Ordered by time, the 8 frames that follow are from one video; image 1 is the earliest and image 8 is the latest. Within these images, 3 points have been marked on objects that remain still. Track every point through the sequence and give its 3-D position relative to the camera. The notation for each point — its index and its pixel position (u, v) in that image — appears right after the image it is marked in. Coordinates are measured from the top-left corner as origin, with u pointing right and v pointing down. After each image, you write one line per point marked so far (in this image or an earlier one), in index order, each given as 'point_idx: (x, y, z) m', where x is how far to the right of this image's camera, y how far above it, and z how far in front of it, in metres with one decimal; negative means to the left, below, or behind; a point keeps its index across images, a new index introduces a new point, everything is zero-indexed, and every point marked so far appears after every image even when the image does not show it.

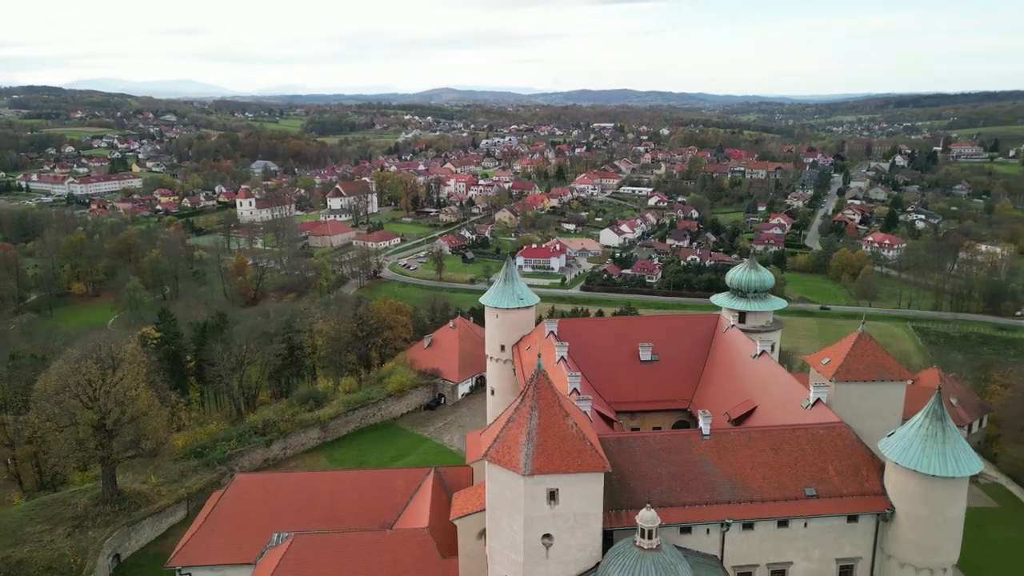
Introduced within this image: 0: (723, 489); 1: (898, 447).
0: (+5.7, -5.5, +19.4) m
1: (+10.7, -4.3, +19.3) m
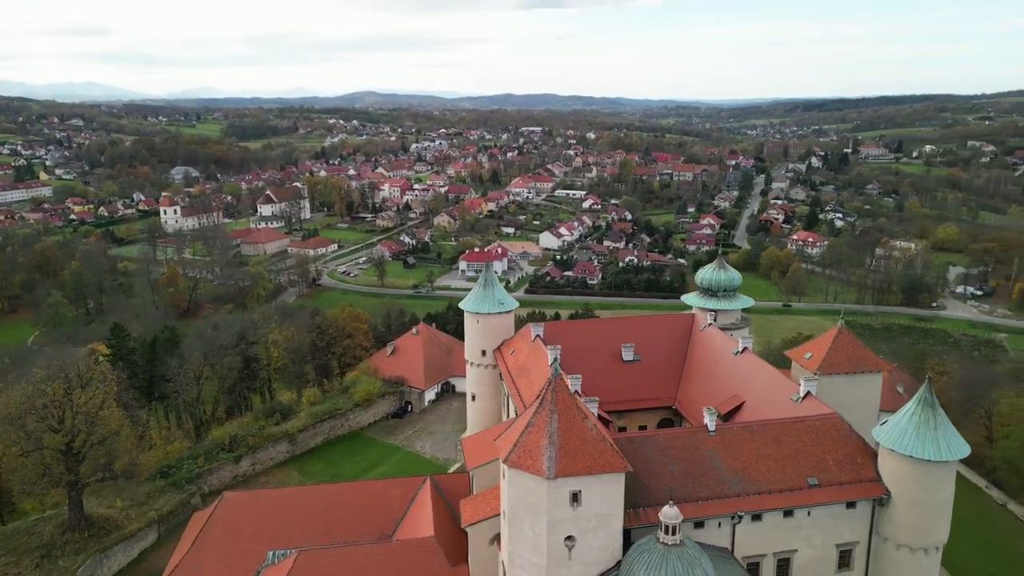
0: (+6.2, -5.5, +20.0) m
1: (+11.0, -4.2, +20.4) m
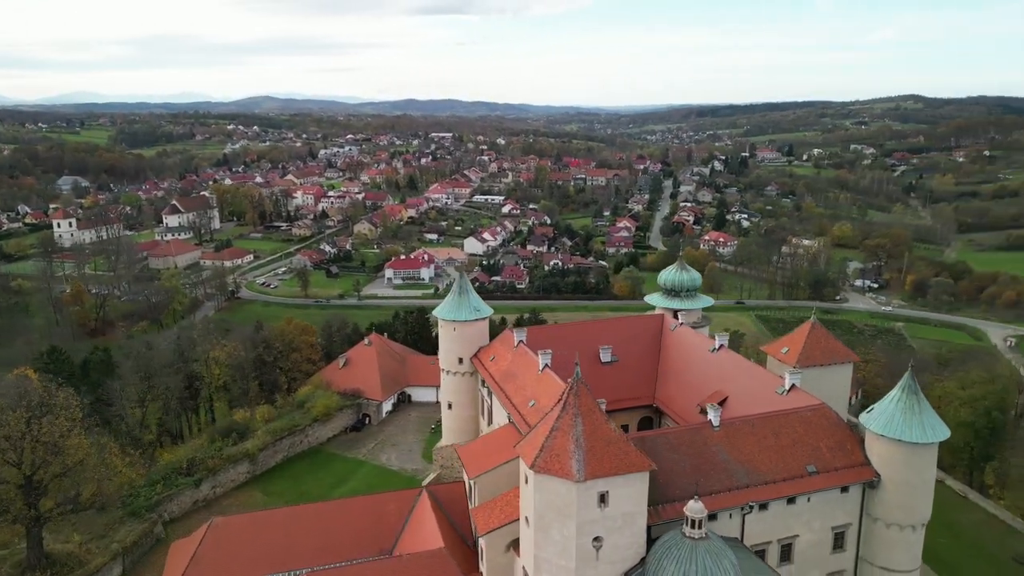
0: (+6.6, -5.5, +20.8) m
1: (+11.4, -4.1, +21.8) m
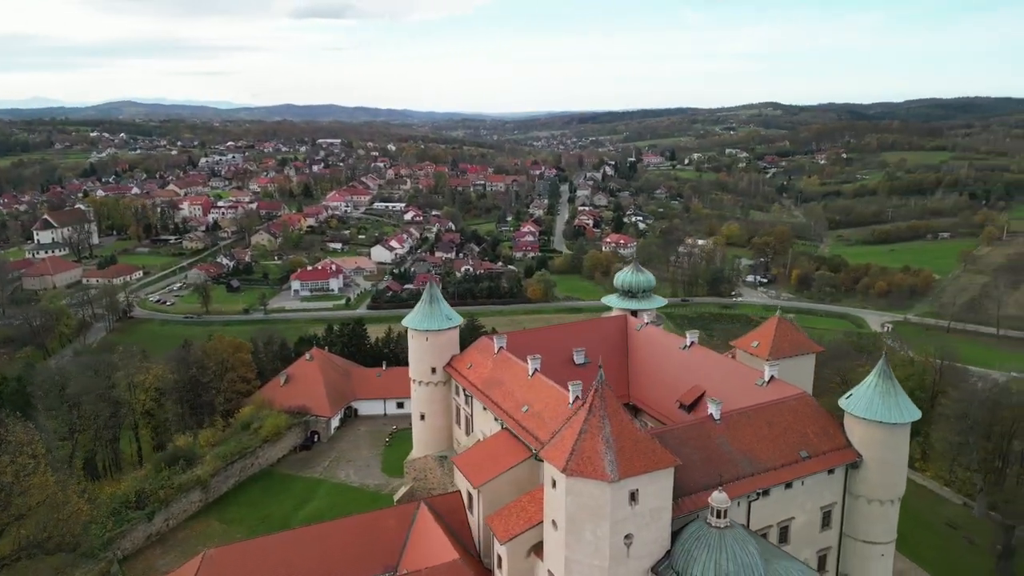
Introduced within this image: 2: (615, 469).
0: (+7.1, -5.4, +21.9) m
1: (+11.6, -3.9, +23.5) m
2: (+2.7, -4.7, +18.4) m
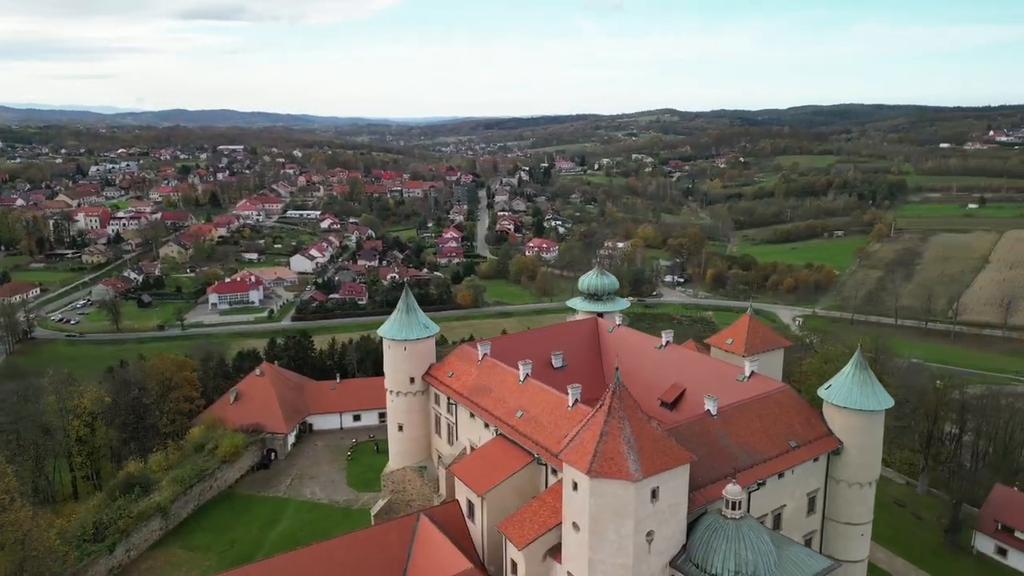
0: (+7.4, -5.4, +22.8) m
1: (+11.6, -3.7, +25.0) m
2: (+3.4, -4.8, +18.8) m
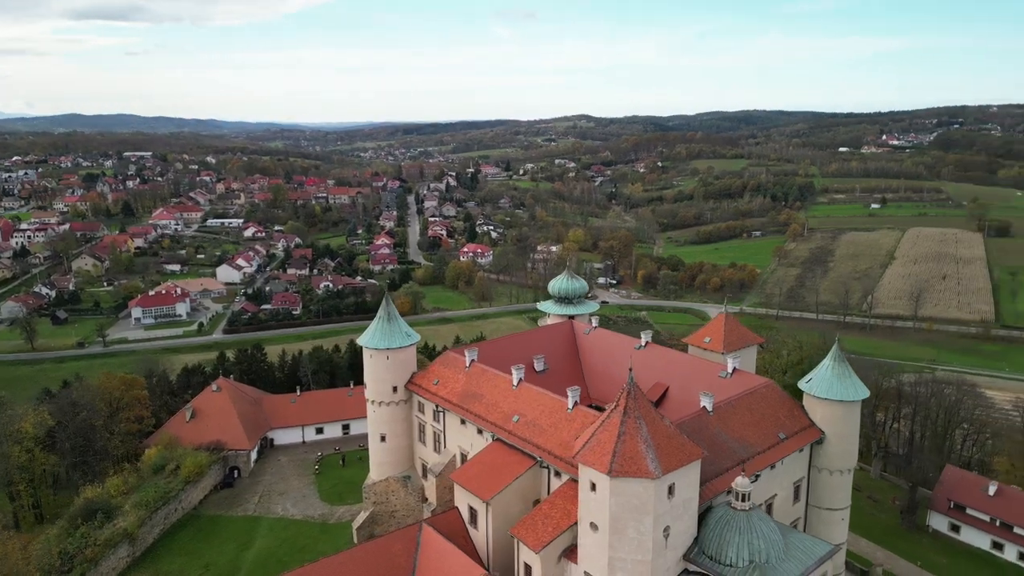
0: (+7.5, -5.4, +23.7) m
1: (+11.5, -3.7, +26.3) m
2: (+4.0, -4.8, +19.3) m
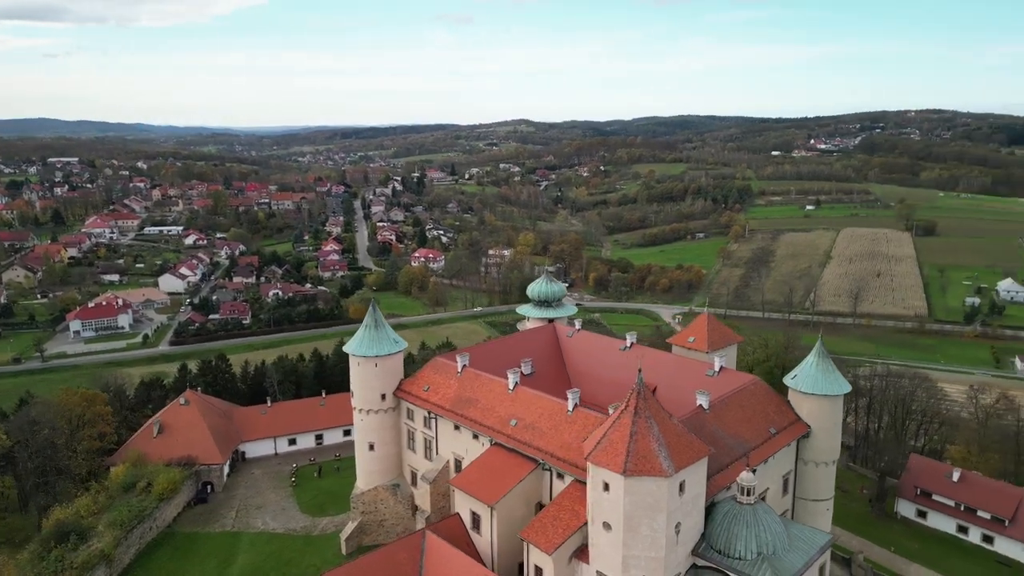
0: (+7.7, -5.4, +24.4) m
1: (+11.3, -3.6, +27.3) m
2: (+4.4, -4.9, +19.7) m
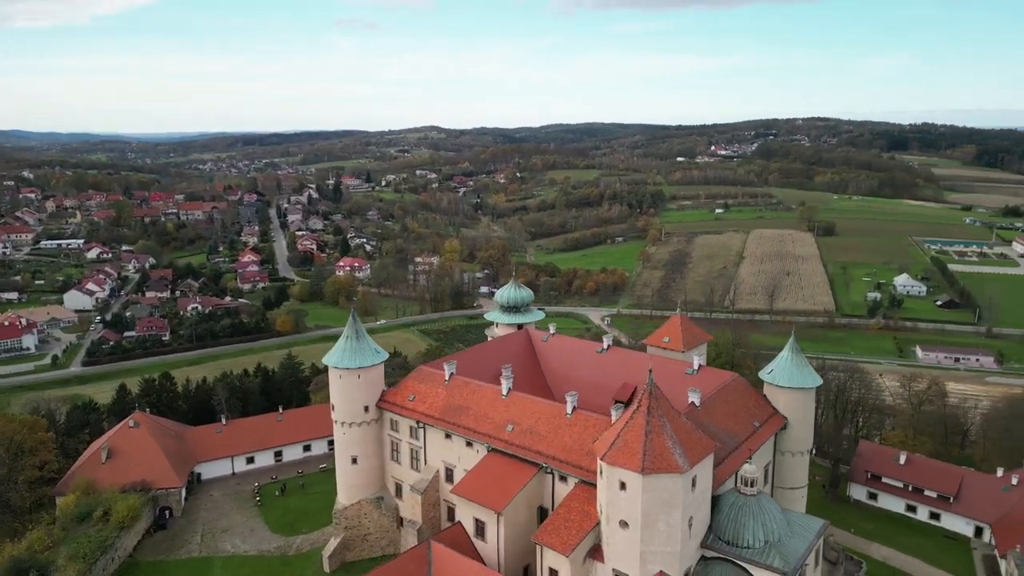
0: (+7.7, -5.4, +25.5) m
1: (+11.0, -3.6, +28.8) m
2: (+5.0, -4.9, +20.5) m
